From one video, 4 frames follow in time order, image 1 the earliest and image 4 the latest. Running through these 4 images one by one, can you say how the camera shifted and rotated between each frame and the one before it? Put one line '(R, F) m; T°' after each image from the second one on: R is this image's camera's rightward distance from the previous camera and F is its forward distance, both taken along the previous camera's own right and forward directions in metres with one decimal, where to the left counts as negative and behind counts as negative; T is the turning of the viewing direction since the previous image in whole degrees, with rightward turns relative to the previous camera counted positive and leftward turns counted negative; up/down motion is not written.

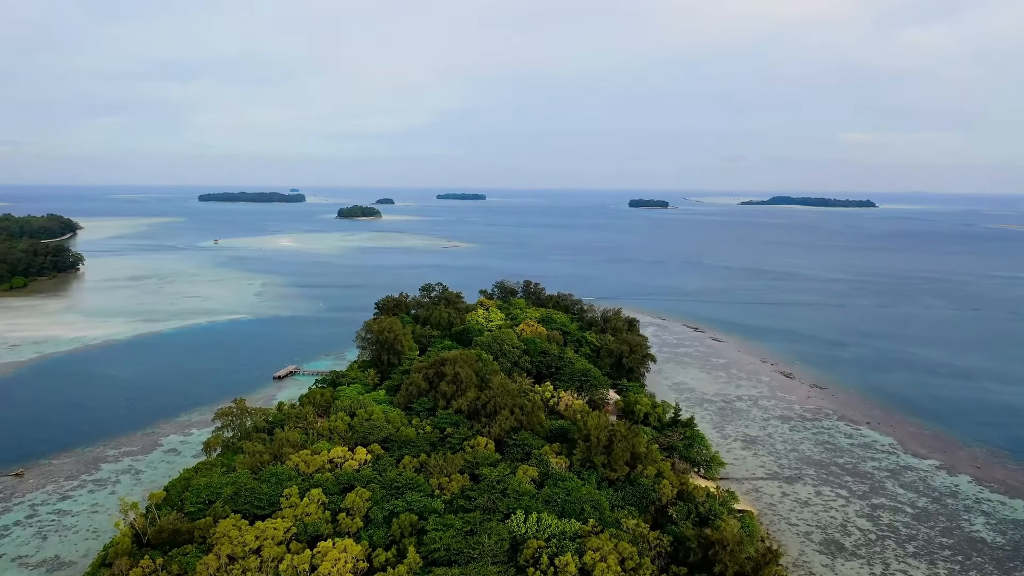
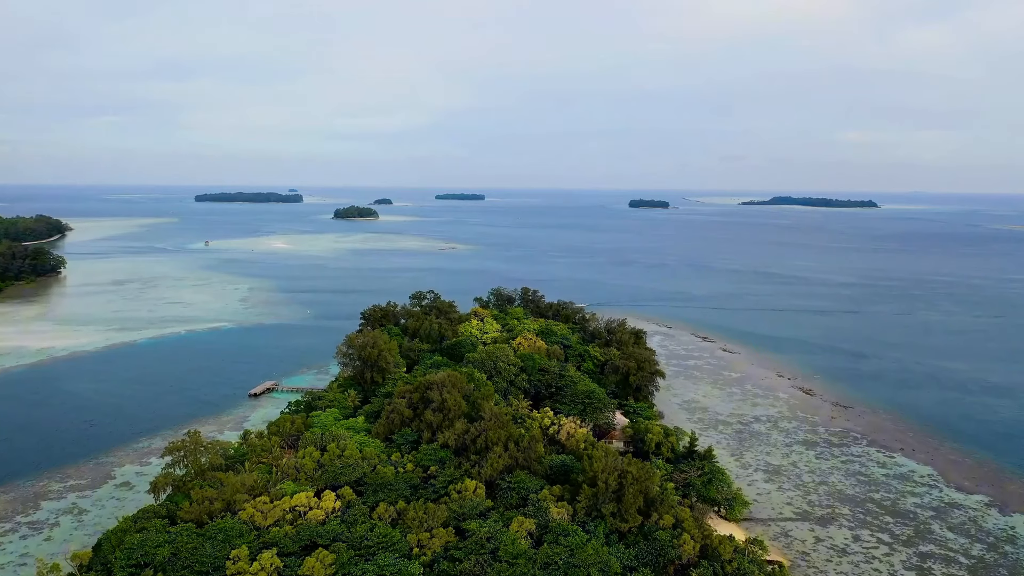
(+0.1, +2.0) m; 0°
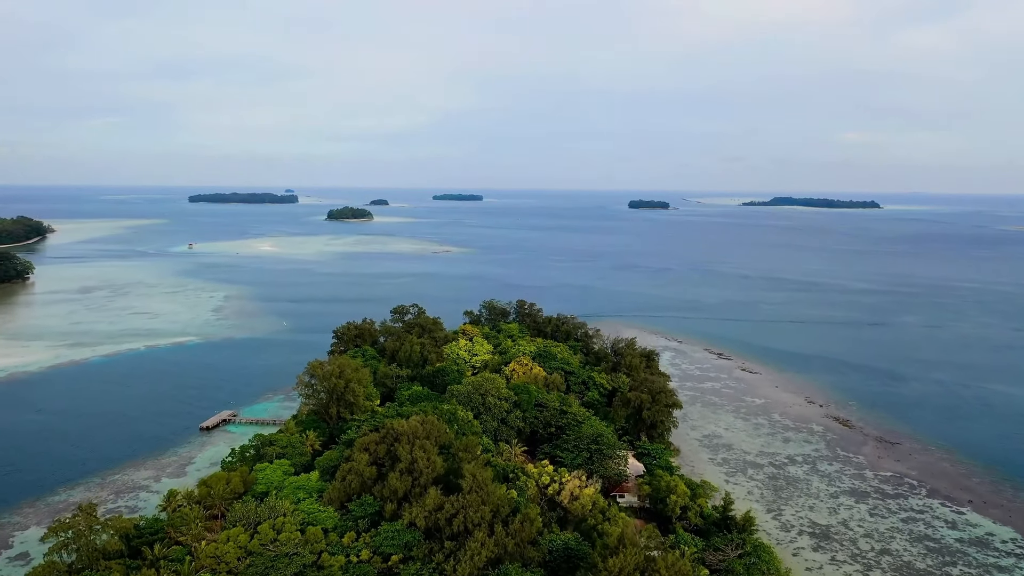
(+0.2, +3.2) m; 0°
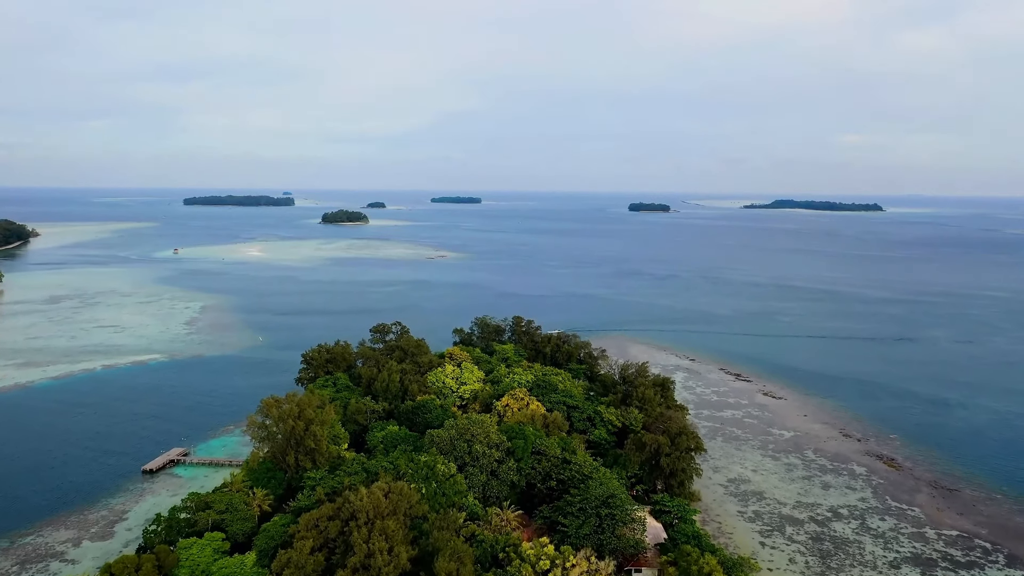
(+0.2, +2.8) m; 0°
